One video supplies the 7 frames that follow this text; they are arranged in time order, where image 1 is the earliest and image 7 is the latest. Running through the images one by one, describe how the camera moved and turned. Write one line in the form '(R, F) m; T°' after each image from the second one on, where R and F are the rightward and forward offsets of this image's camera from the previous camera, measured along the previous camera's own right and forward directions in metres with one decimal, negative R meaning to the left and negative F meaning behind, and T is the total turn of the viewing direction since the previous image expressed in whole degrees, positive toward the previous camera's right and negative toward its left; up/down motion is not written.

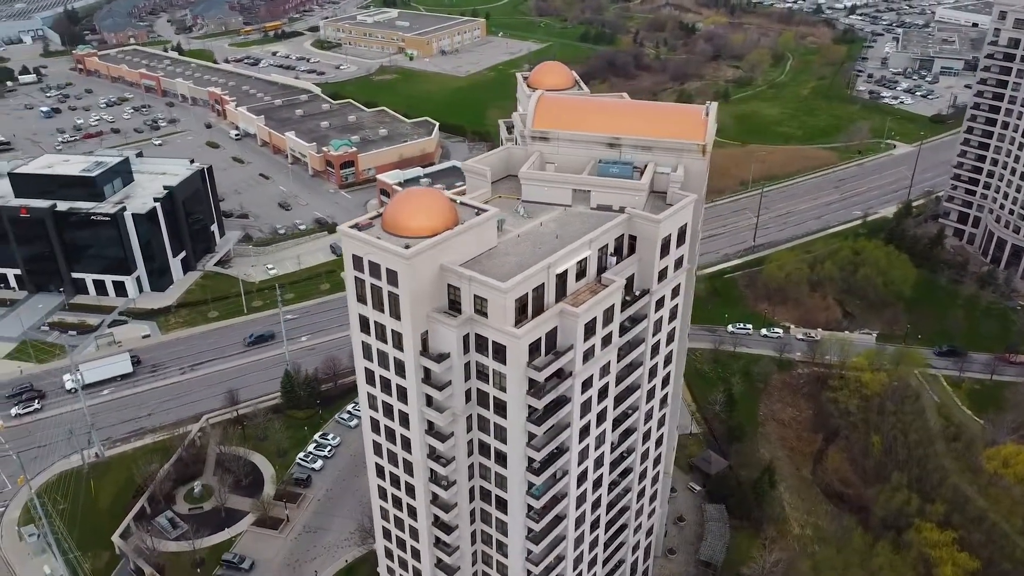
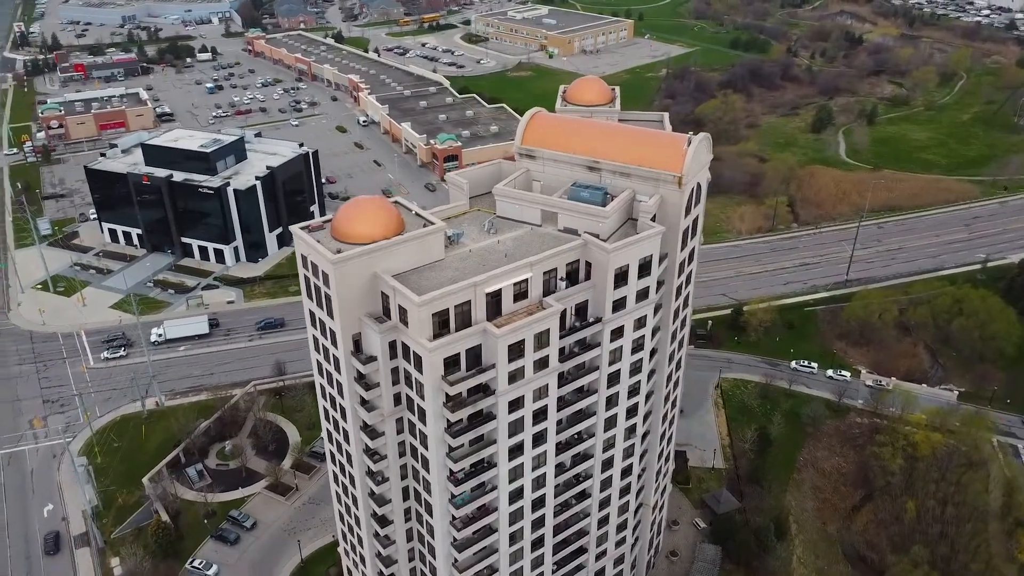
(+14.1, +0.5) m; -11°
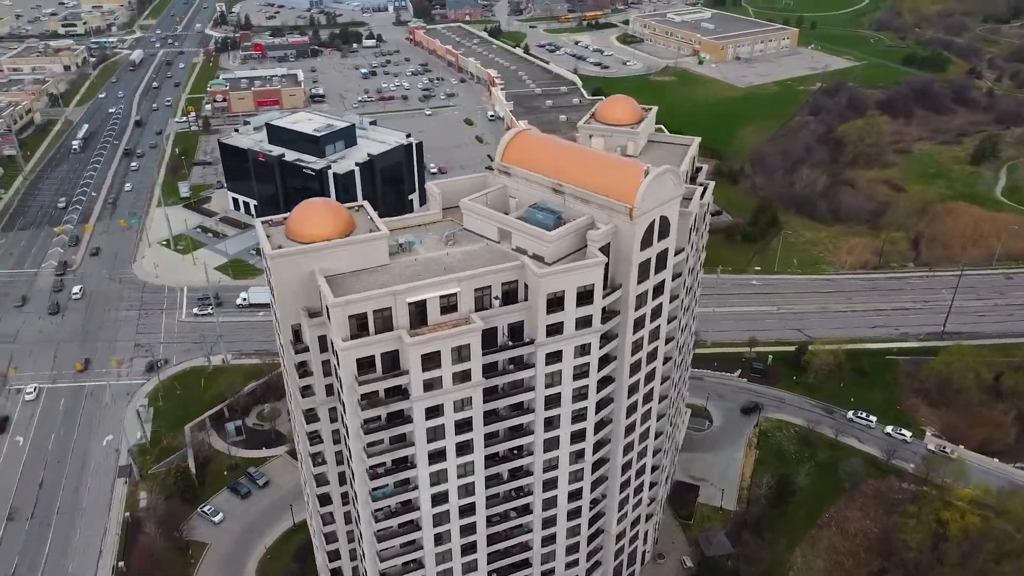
(+15.9, +0.4) m; -12°
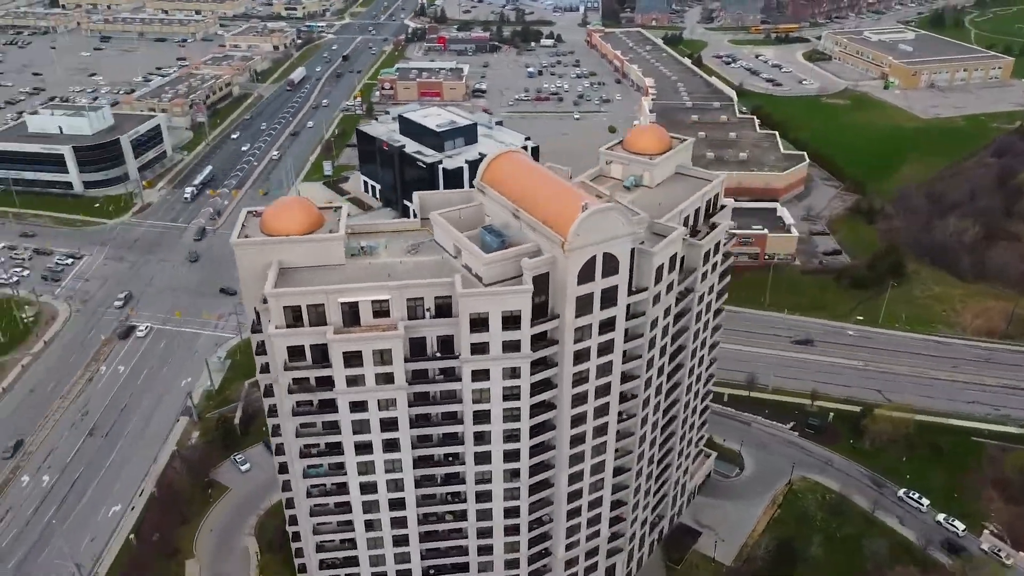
(+18.3, +0.5) m; -14°
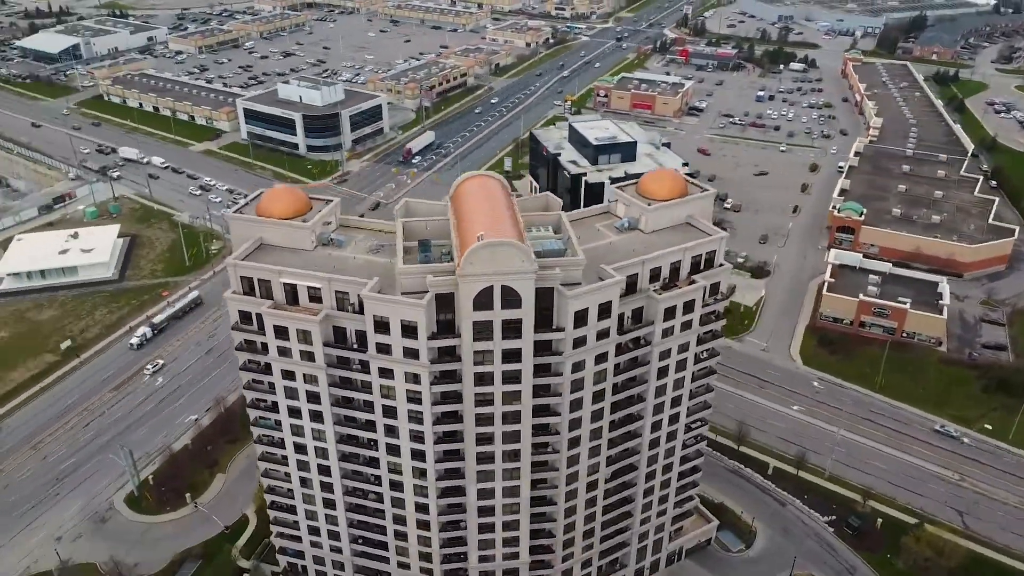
(+26.6, +1.6) m; -20°
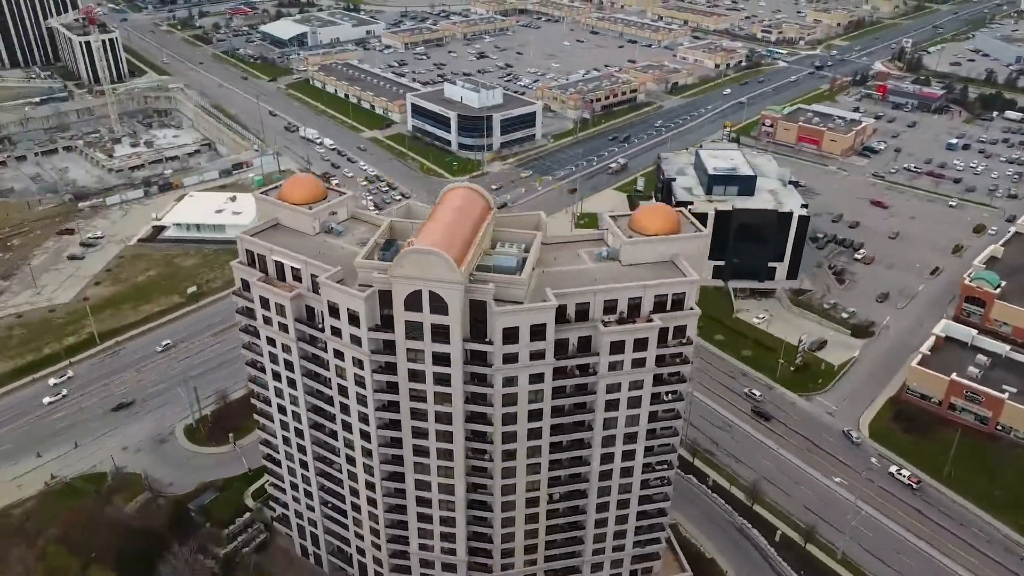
(+21.4, +0.1) m; -15°
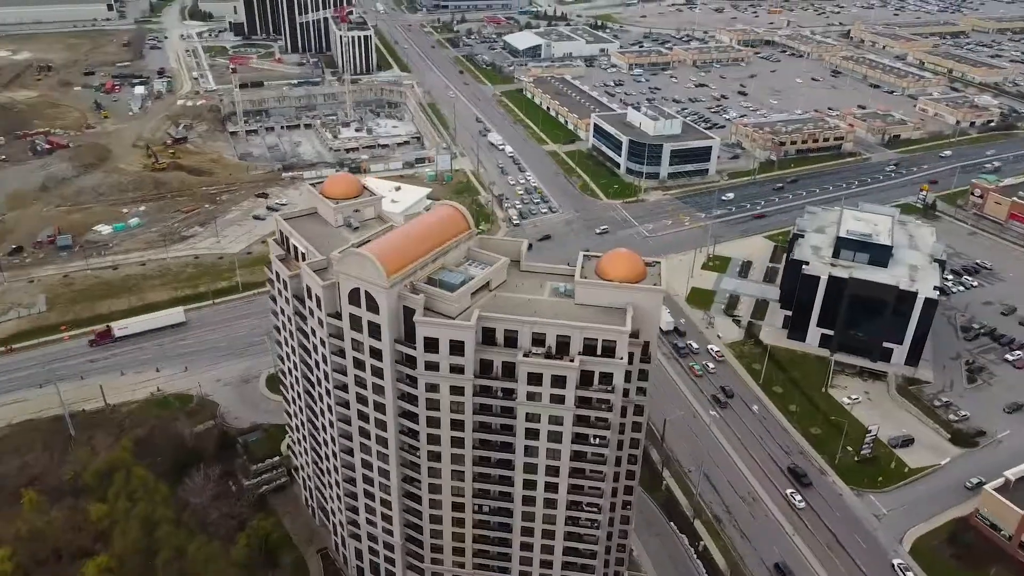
(+26.9, 0.0) m; -18°
